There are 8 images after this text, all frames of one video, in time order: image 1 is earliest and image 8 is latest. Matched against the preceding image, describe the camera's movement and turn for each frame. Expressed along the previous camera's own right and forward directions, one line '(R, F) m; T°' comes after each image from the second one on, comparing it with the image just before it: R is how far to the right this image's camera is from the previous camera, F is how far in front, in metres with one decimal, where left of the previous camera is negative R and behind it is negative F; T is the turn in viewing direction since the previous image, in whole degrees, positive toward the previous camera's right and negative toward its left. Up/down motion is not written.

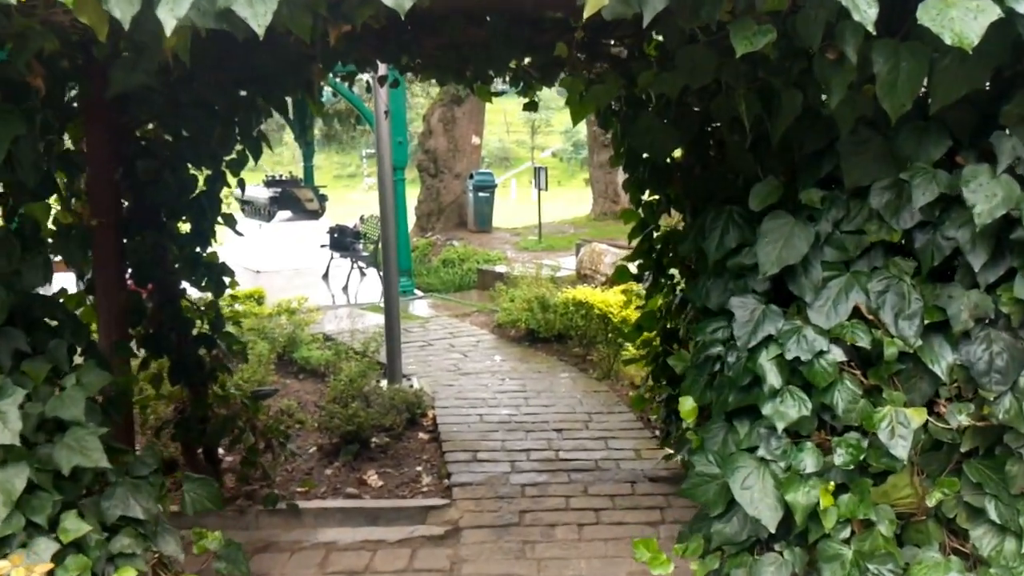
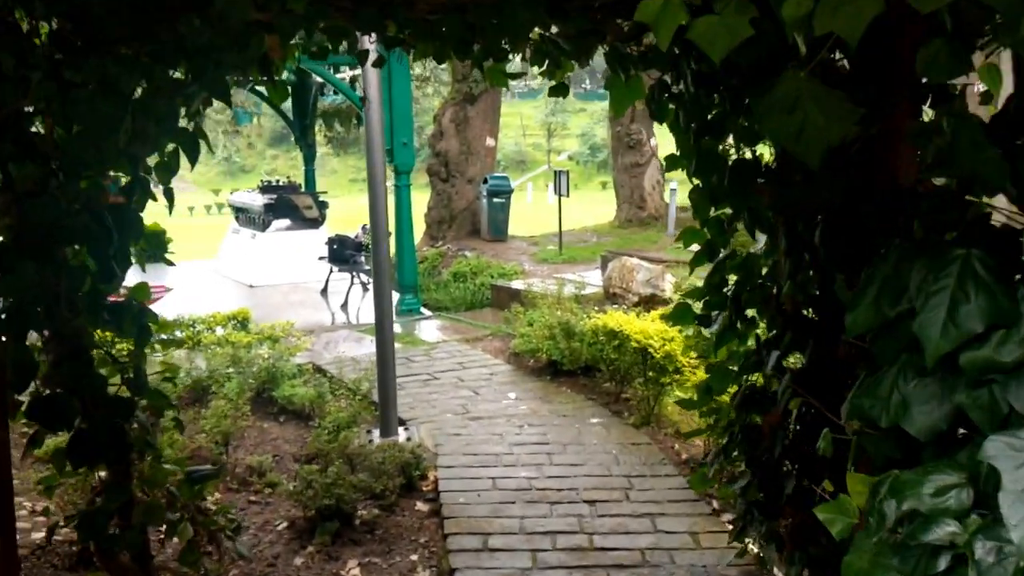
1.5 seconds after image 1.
(0.0, +1.1) m; -1°
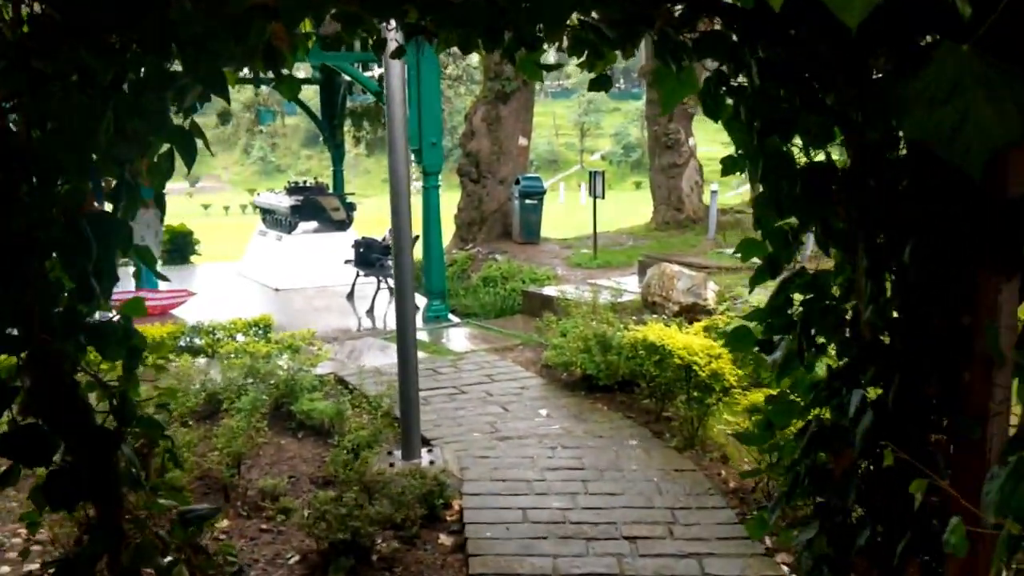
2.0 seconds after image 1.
(0.0, +0.4) m; -2°
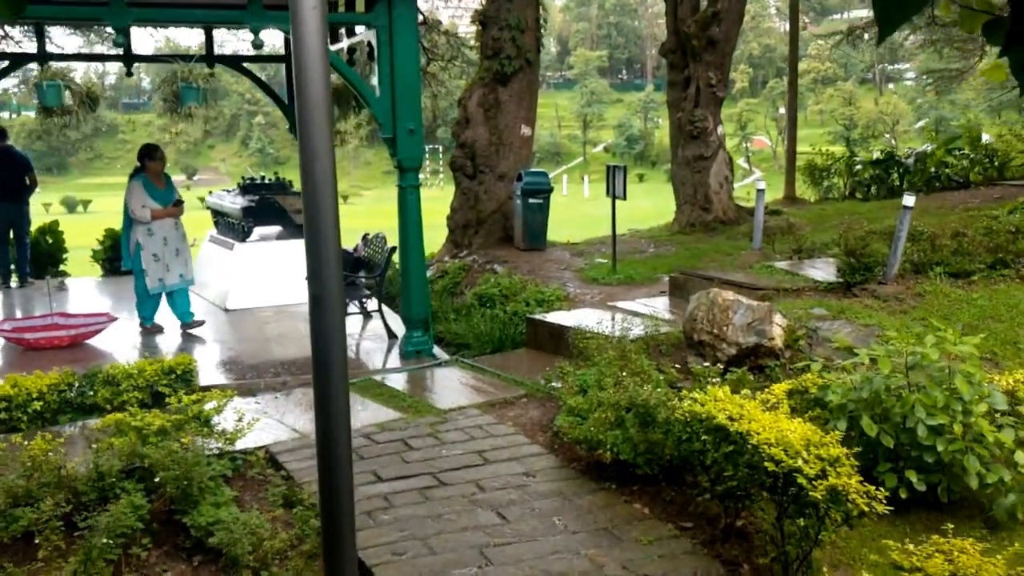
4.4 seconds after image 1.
(0.0, +1.8) m; 0°
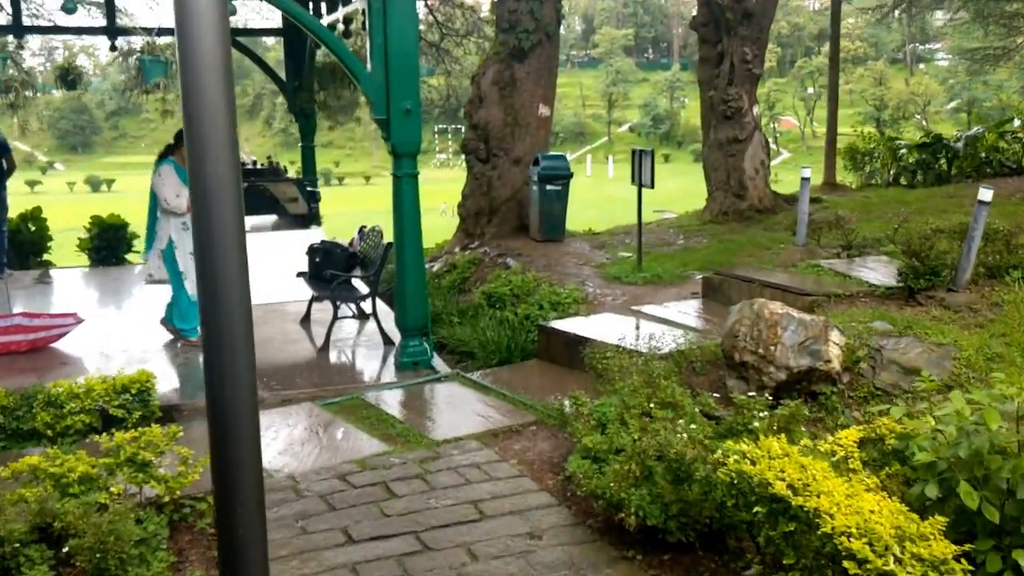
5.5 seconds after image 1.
(+0.1, +0.8) m; -1°
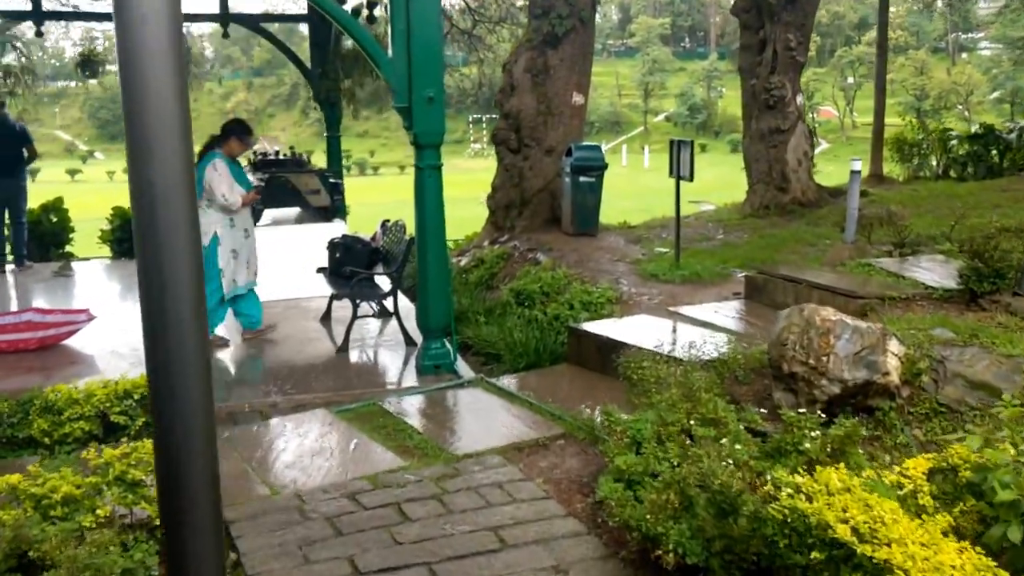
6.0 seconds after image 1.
(0.0, +0.4) m; -2°
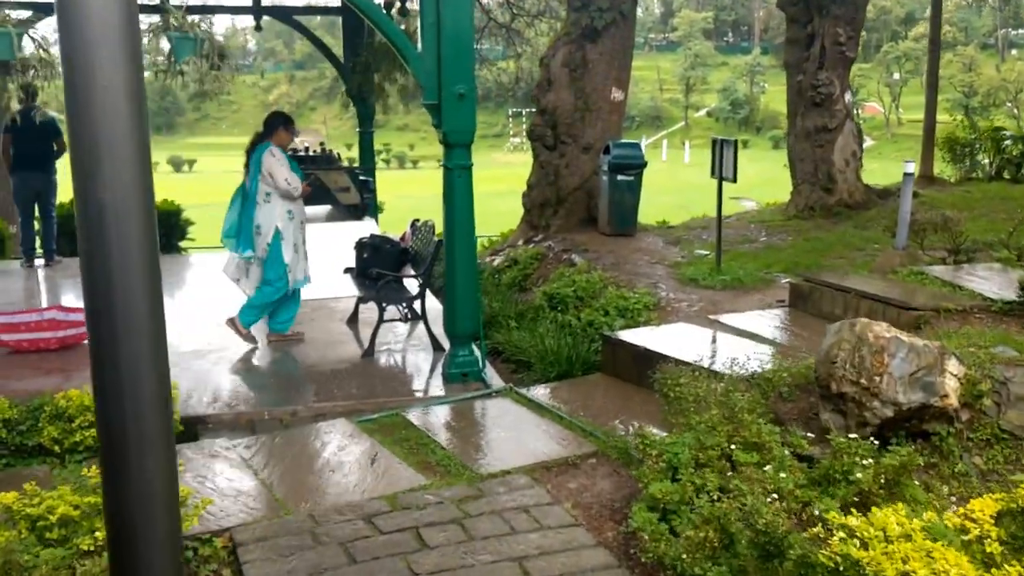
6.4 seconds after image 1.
(0.0, +0.2) m; -2°
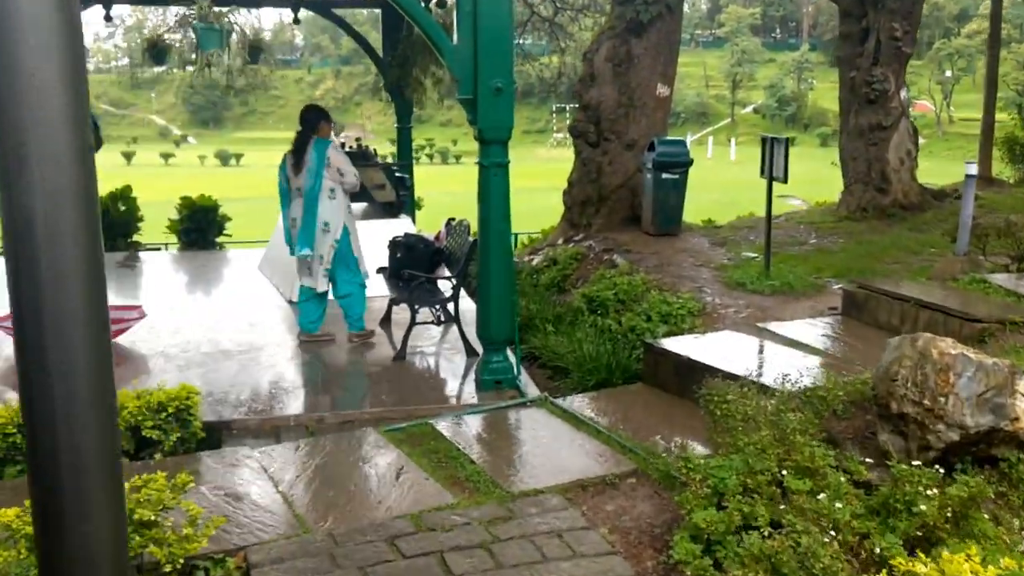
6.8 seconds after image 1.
(0.0, +0.2) m; -2°
